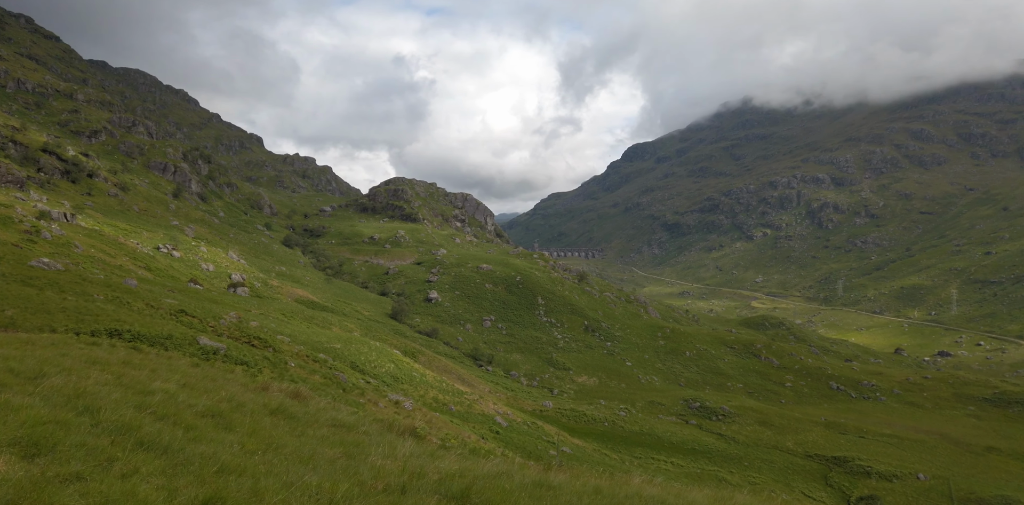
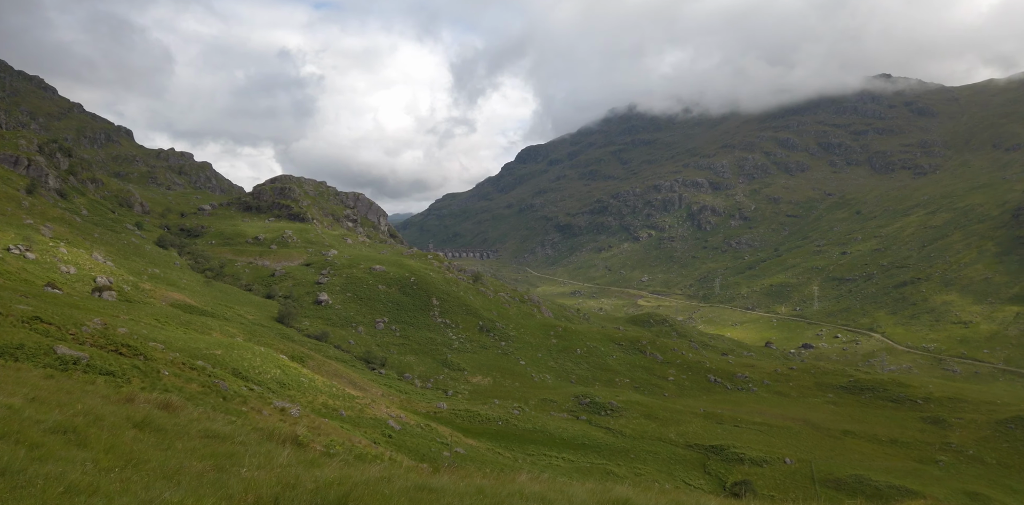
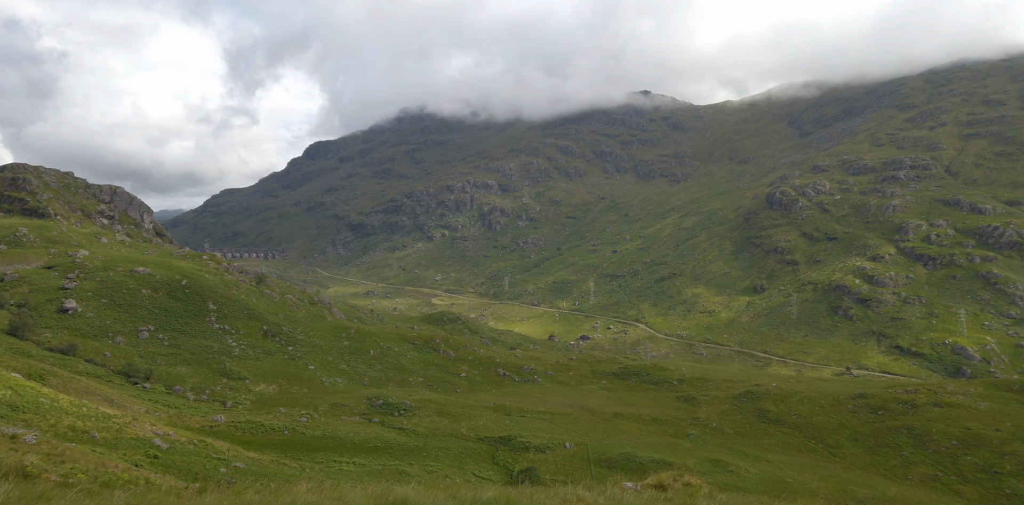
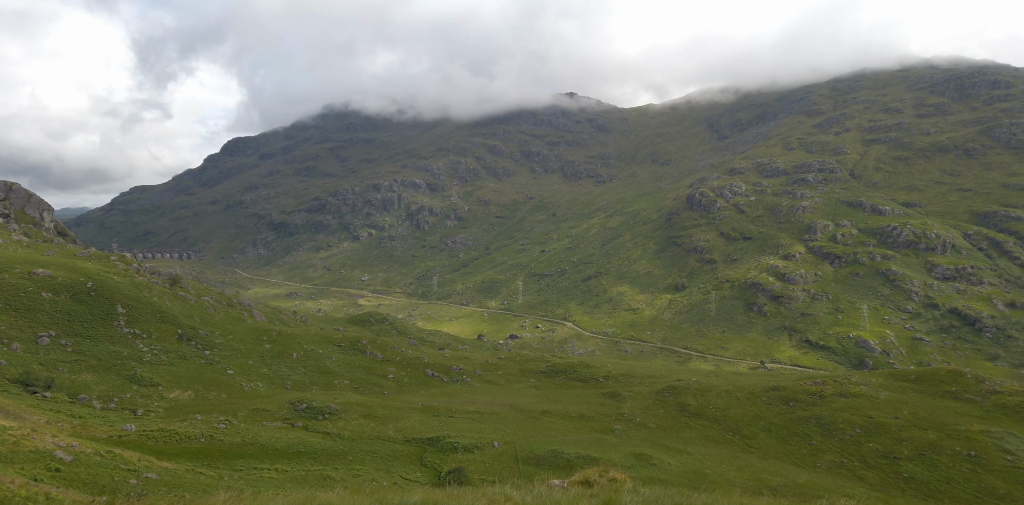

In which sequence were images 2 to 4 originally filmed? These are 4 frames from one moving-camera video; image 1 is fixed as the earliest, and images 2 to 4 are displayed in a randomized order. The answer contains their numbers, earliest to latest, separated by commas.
2, 3, 4
